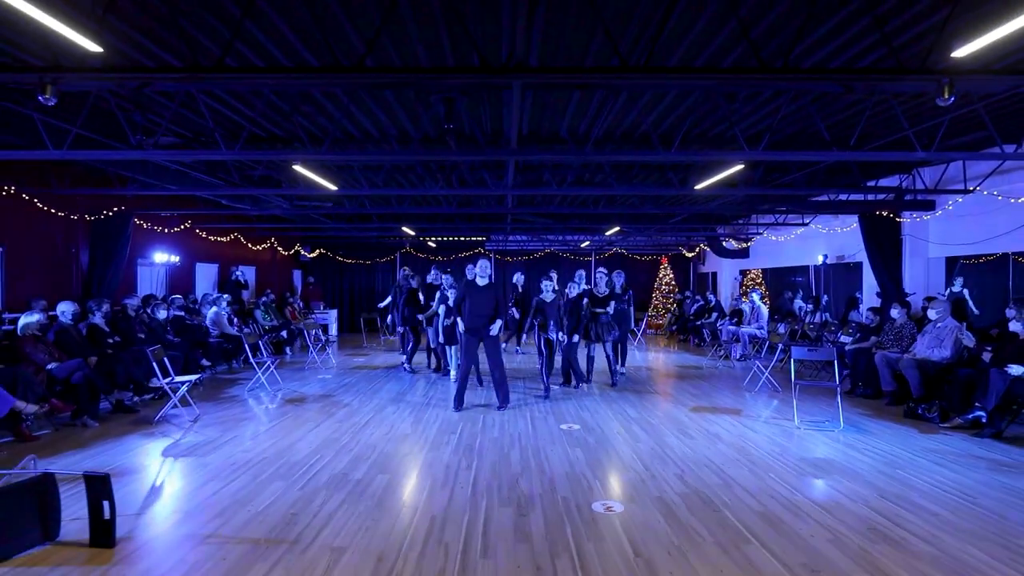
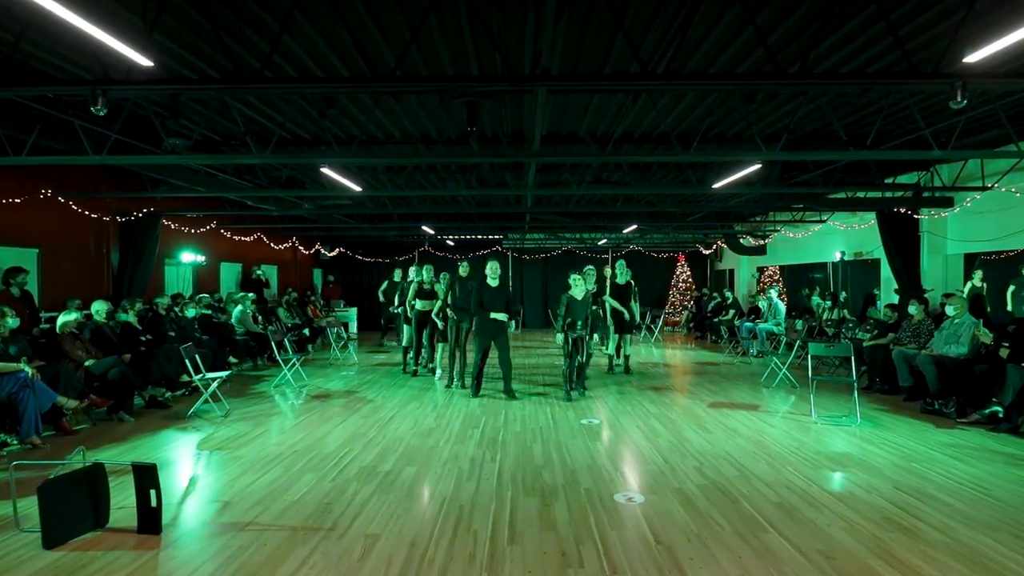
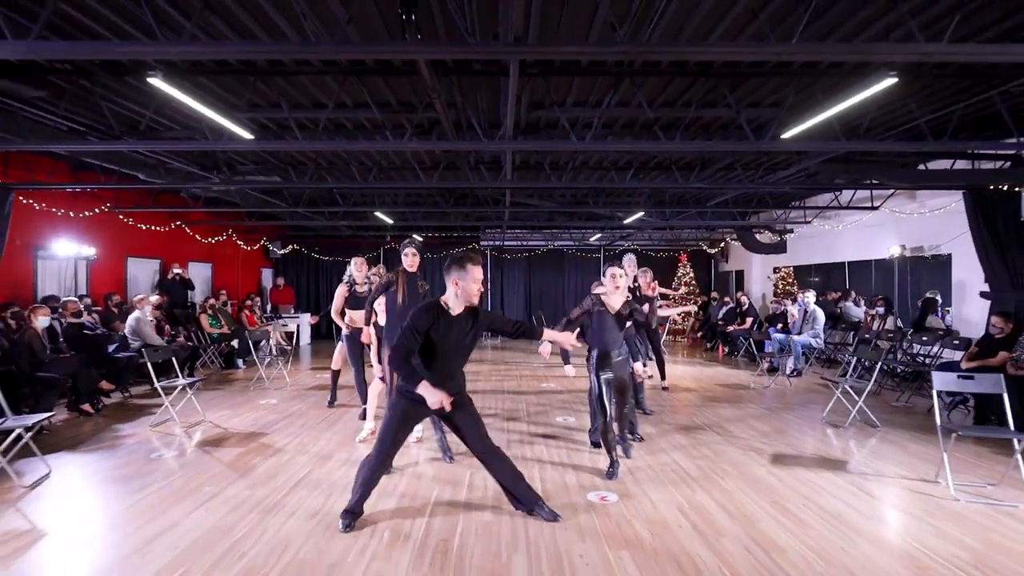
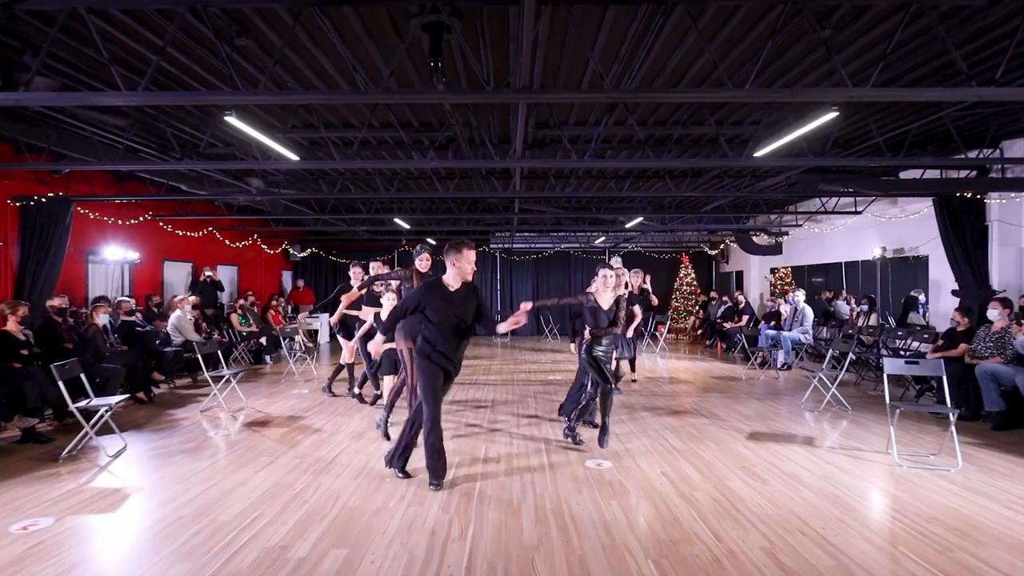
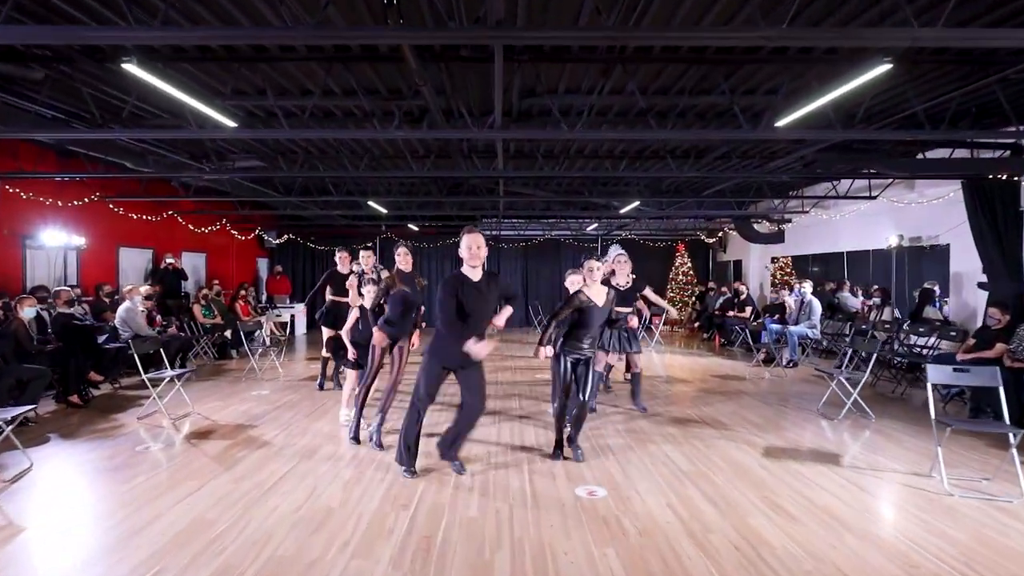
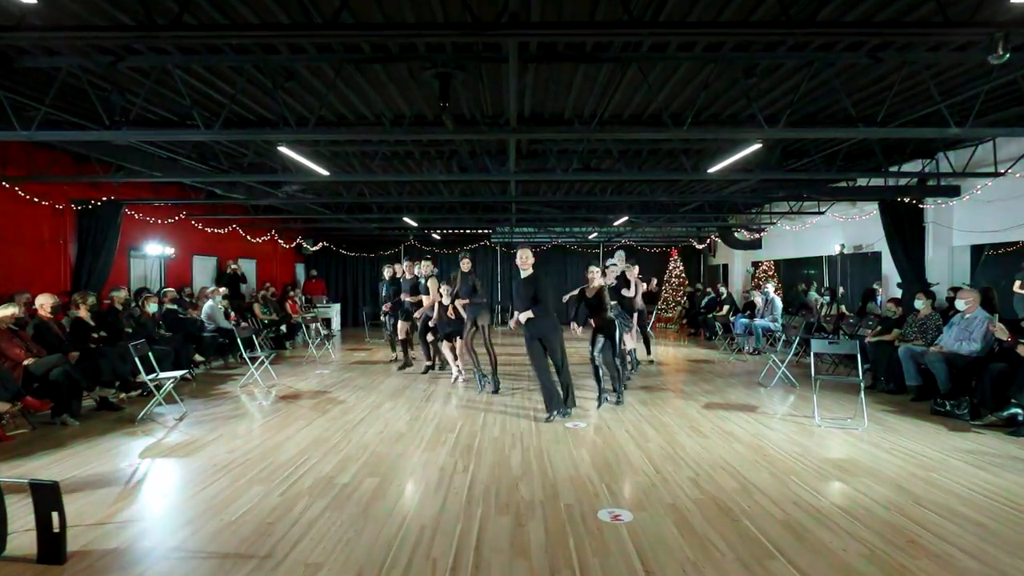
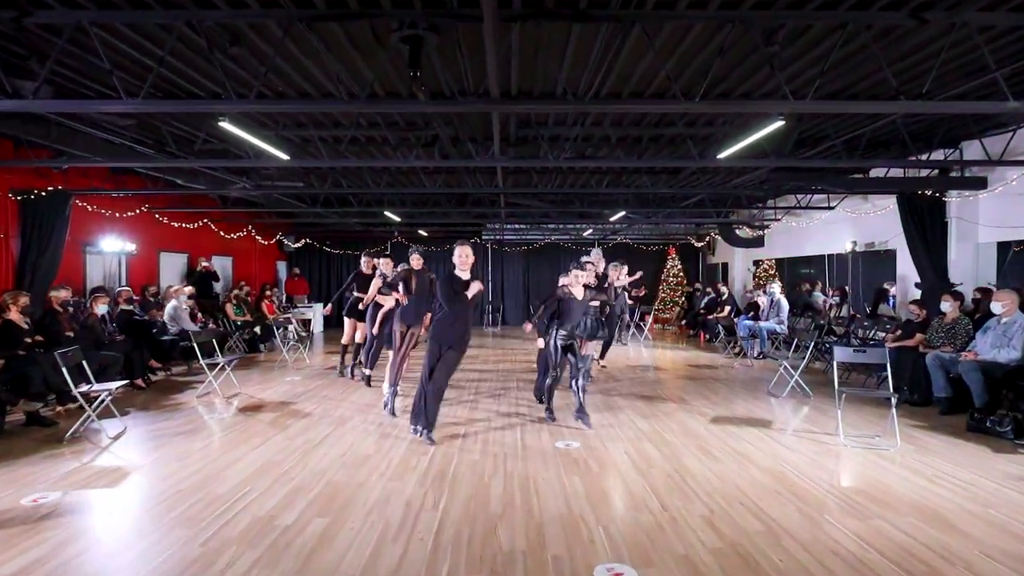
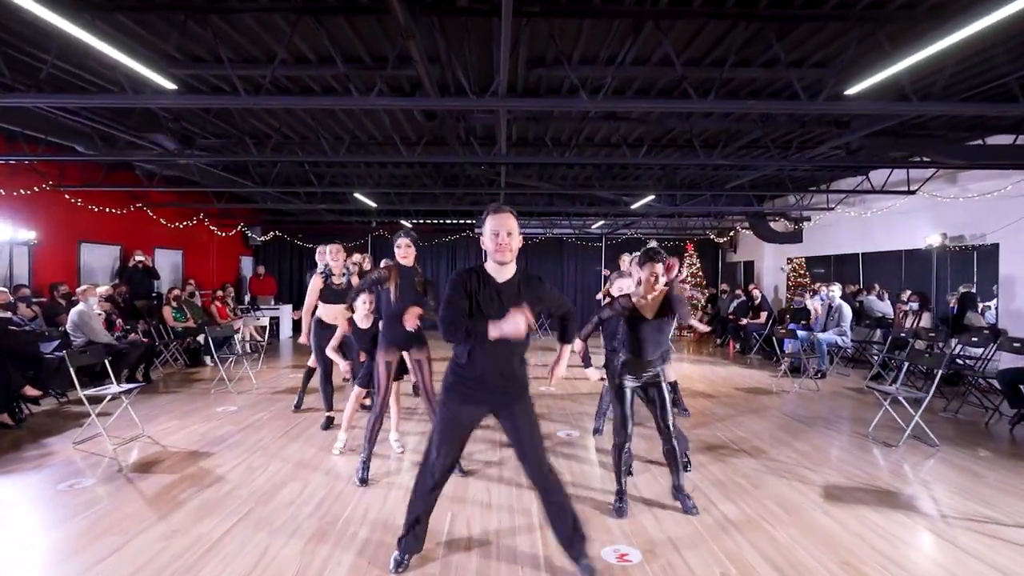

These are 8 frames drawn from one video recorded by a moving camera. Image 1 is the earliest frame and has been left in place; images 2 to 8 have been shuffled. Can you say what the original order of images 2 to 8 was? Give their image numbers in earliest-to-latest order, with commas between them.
2, 6, 7, 5, 8, 3, 4
